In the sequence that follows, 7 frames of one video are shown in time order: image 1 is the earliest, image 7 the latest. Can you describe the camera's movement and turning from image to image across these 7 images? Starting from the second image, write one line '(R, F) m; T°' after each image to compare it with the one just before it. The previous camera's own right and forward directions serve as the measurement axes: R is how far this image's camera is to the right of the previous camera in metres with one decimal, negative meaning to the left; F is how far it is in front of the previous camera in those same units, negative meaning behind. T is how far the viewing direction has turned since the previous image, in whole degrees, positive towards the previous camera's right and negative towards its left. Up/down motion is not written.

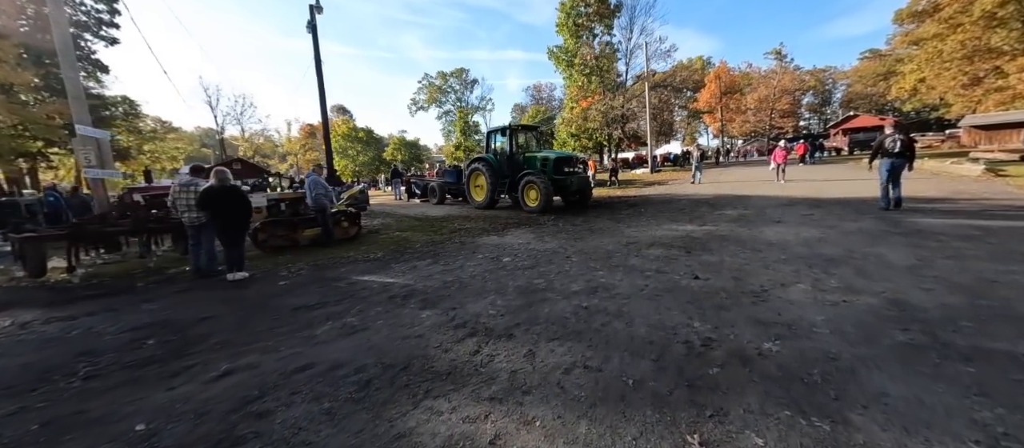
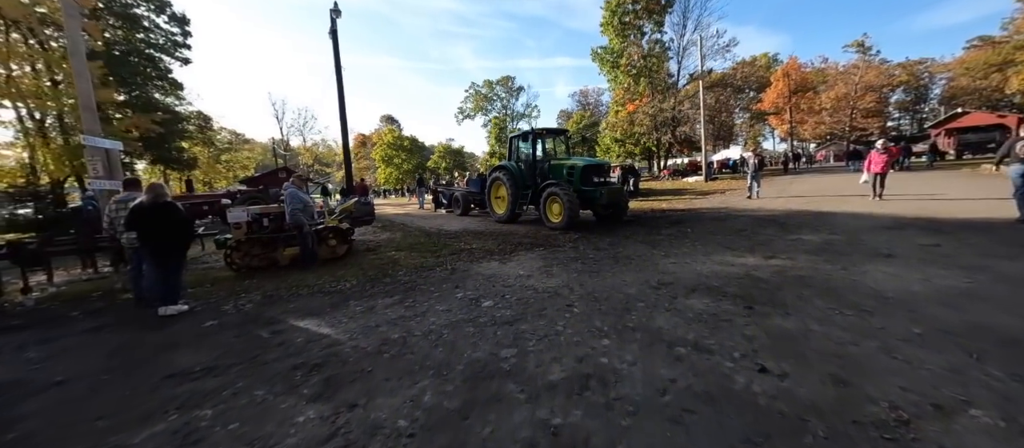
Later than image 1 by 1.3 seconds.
(+0.7, +1.5) m; -7°
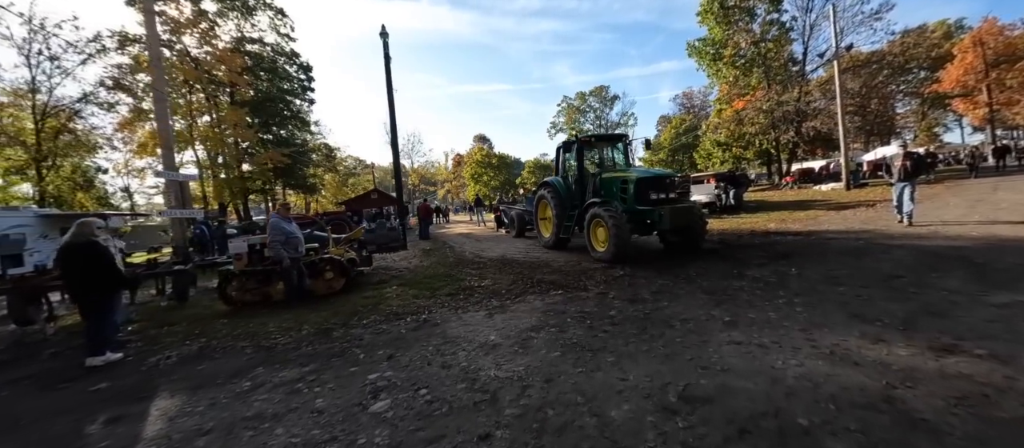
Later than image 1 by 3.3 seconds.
(+1.4, +1.8) m; -16°
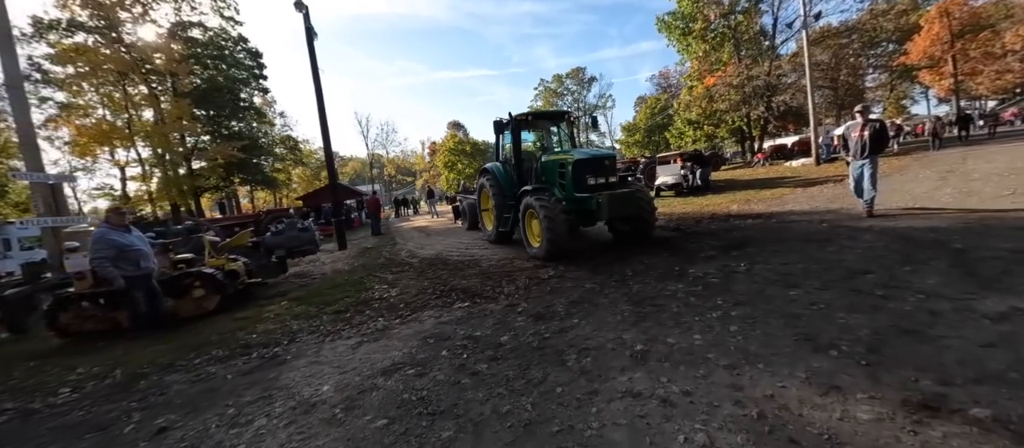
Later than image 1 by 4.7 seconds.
(+1.2, +1.1) m; +2°
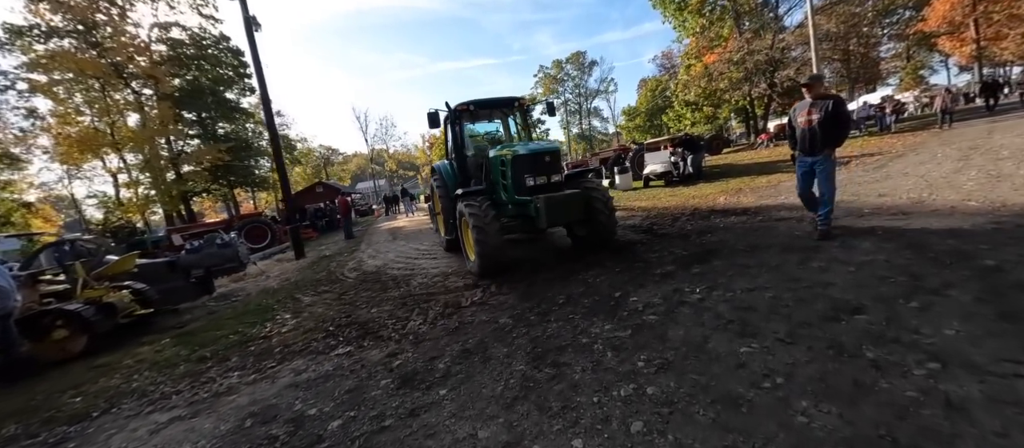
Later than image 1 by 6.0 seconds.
(+1.2, +1.0) m; -1°
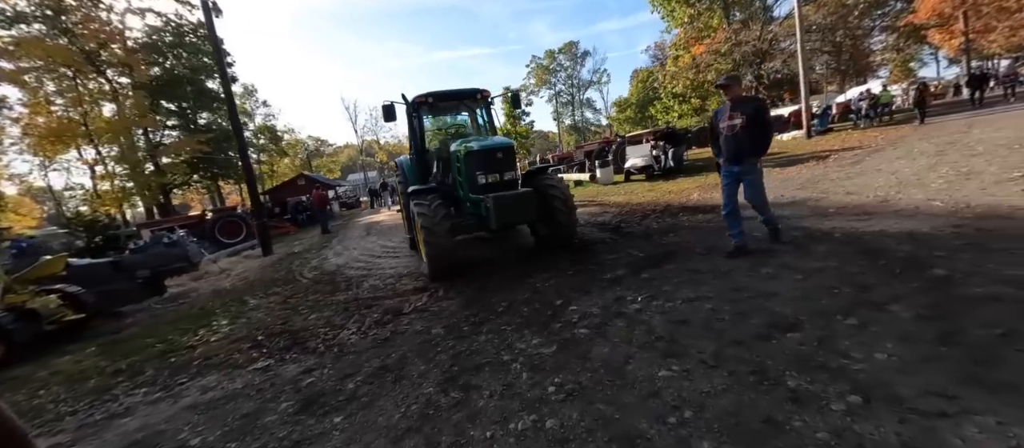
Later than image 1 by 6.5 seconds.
(+0.6, +0.3) m; +1°
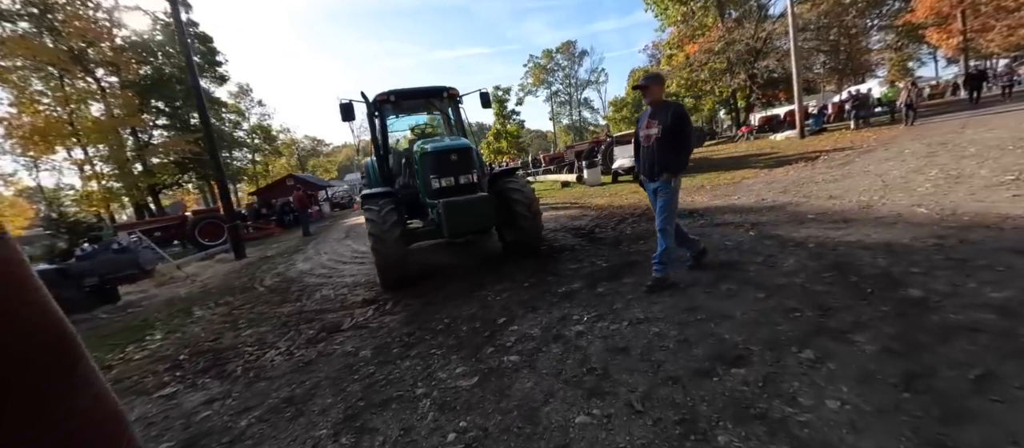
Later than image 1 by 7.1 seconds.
(+0.5, +0.3) m; 0°
